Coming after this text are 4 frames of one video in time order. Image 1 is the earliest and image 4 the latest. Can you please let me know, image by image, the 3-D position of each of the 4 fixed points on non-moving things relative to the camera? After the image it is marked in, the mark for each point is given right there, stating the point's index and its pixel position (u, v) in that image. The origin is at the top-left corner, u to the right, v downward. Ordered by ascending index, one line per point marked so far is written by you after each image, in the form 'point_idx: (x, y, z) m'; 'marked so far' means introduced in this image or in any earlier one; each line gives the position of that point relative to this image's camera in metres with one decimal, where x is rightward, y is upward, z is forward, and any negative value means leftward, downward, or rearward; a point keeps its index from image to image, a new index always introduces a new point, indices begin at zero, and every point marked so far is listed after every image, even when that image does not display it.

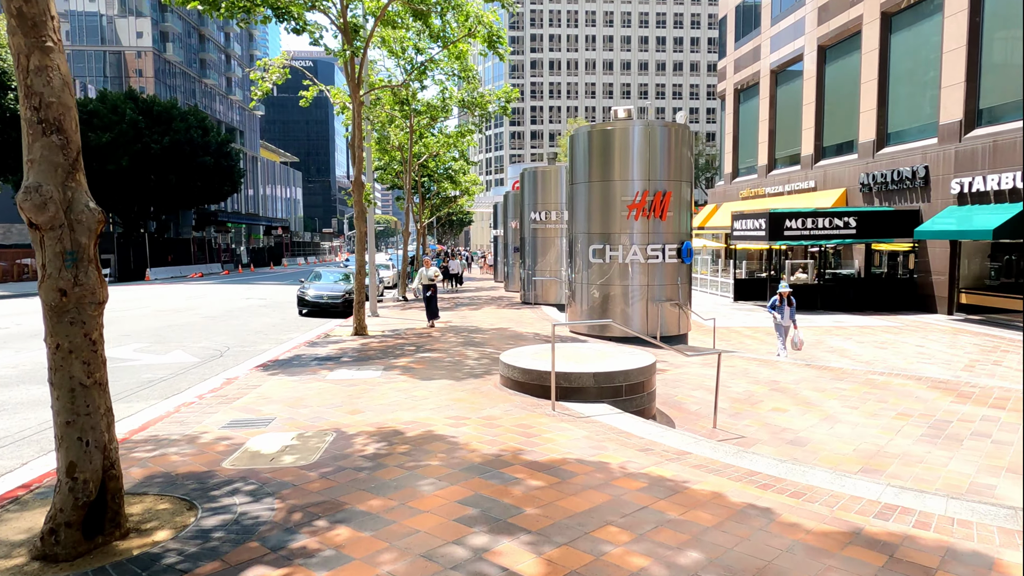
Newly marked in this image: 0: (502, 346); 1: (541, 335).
0: (-0.2, -1.1, +12.0) m
1: (+0.6, -1.0, +13.9) m
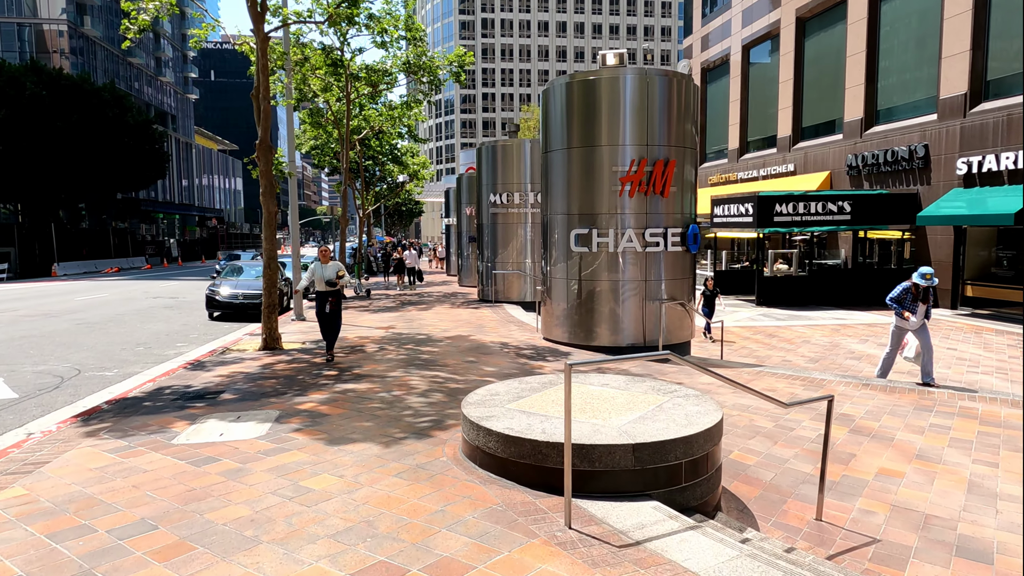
0: (-0.7, -1.0, +8.7) m
1: (-0.1, -1.0, +10.7) m
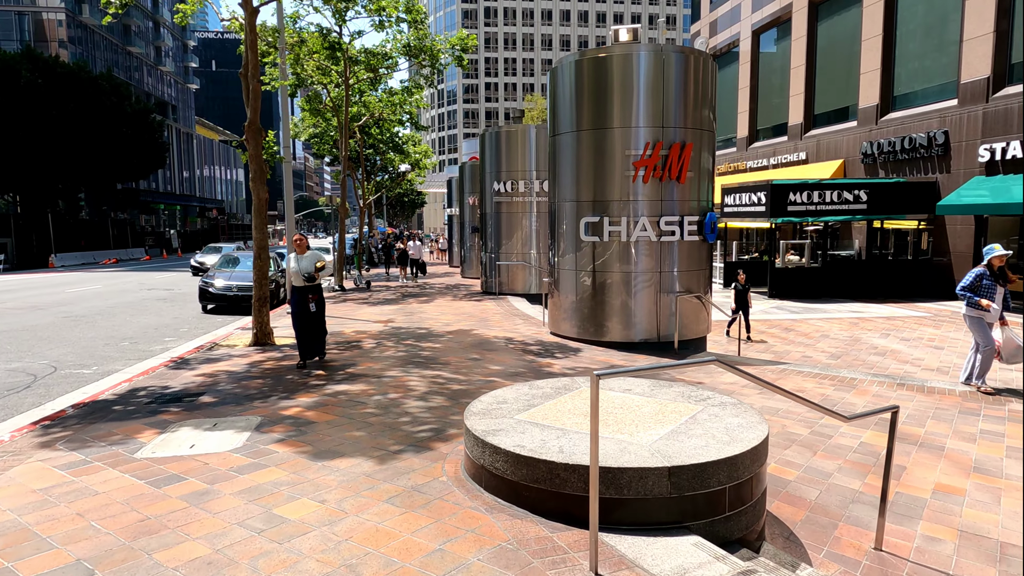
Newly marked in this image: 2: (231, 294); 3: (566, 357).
0: (-0.6, -0.9, +8.1) m
1: (0.0, -0.8, +10.1) m
2: (-6.8, -0.1, +16.0) m
3: (+0.8, -1.0, +9.3) m
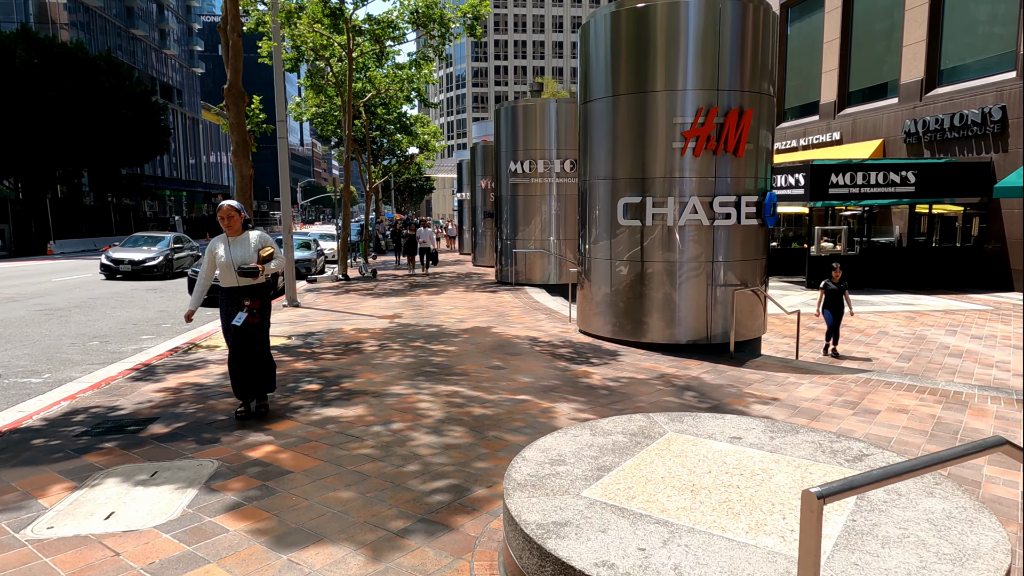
0: (-0.3, -0.9, +6.7) m
1: (+0.4, -0.7, +8.6) m
2: (-6.4, +0.1, +14.6) m
3: (+1.1, -0.9, +7.9) m
